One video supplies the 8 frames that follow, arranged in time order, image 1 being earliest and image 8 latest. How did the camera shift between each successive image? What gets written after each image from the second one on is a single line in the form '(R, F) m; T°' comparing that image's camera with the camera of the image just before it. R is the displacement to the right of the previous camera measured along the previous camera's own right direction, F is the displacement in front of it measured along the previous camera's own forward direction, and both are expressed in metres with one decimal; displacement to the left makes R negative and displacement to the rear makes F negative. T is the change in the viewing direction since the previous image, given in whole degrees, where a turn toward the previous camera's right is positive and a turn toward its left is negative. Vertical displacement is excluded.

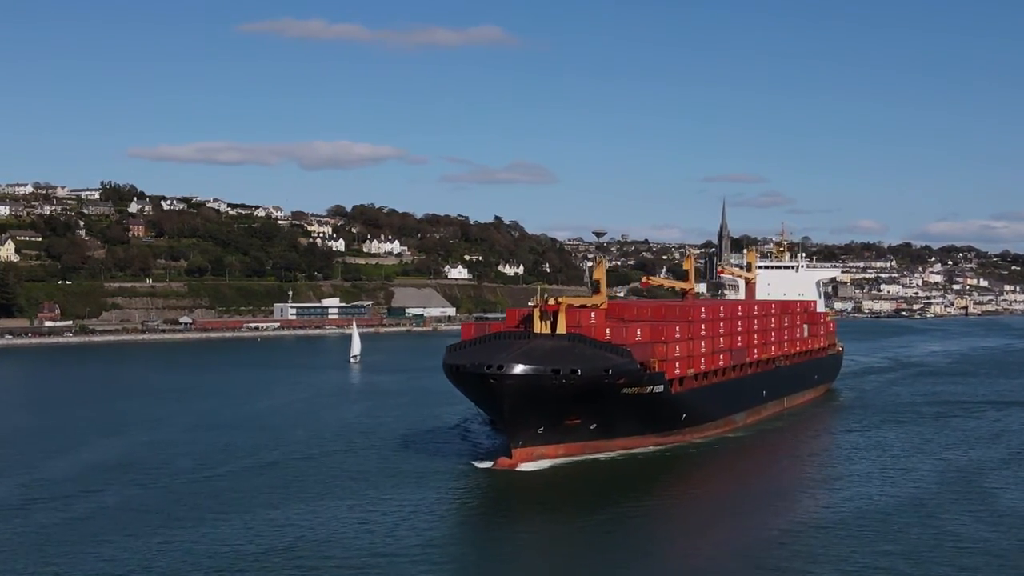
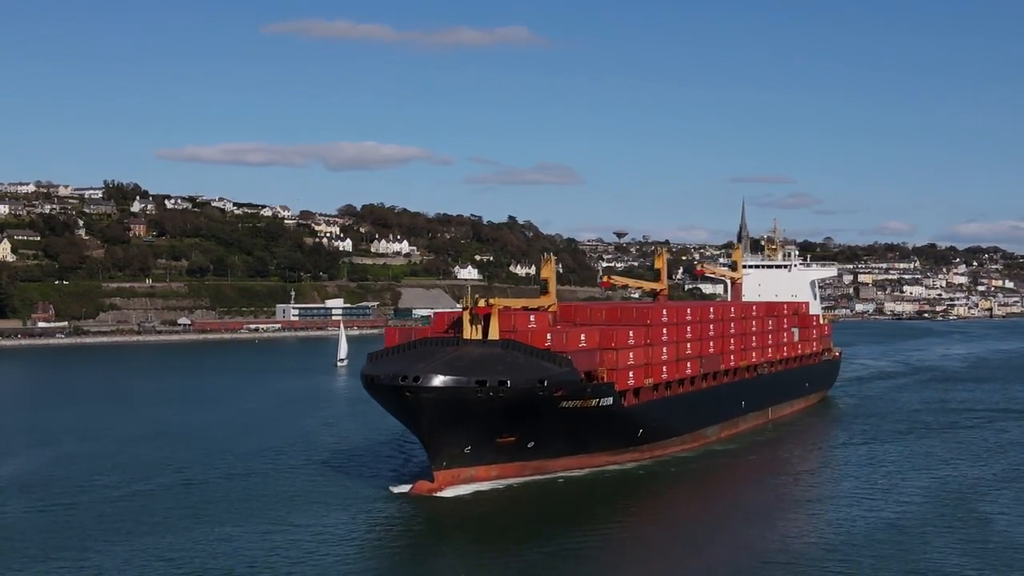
(+1.3, +2.9) m; -1°
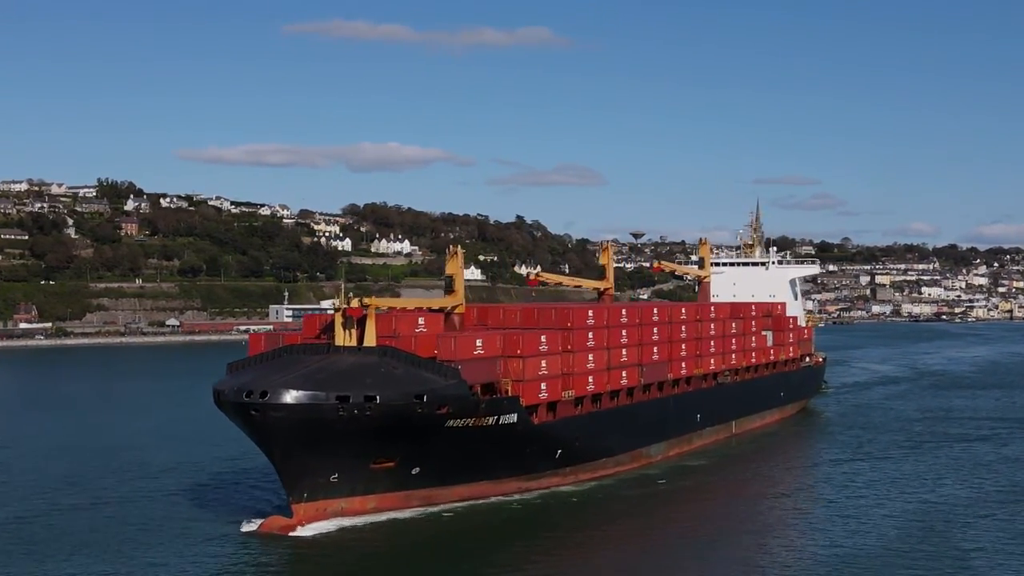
(+1.6, +3.4) m; -1°
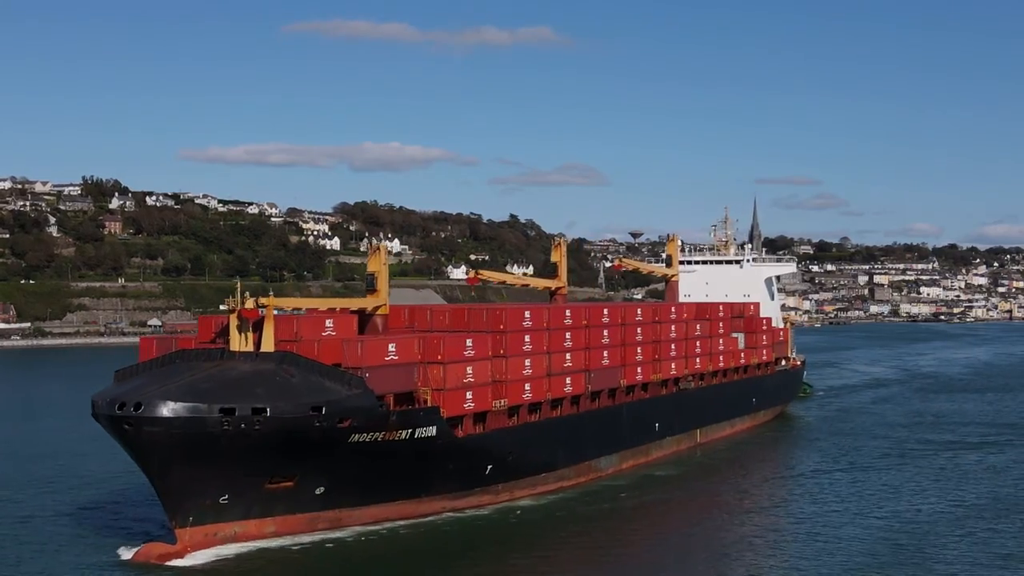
(+0.9, +1.9) m; 0°
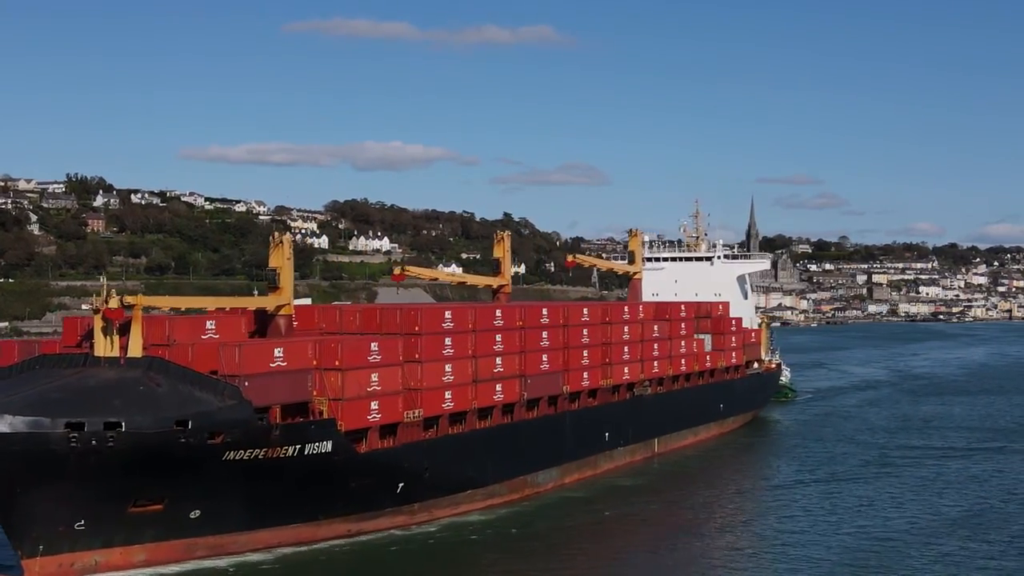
(+0.9, +1.9) m; 0°
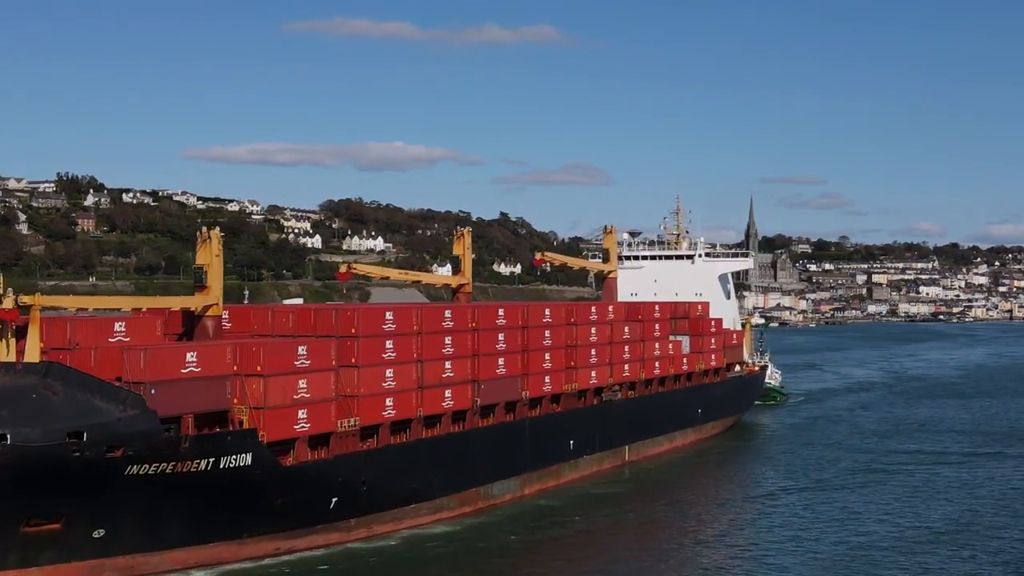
(+0.6, +1.2) m; 0°
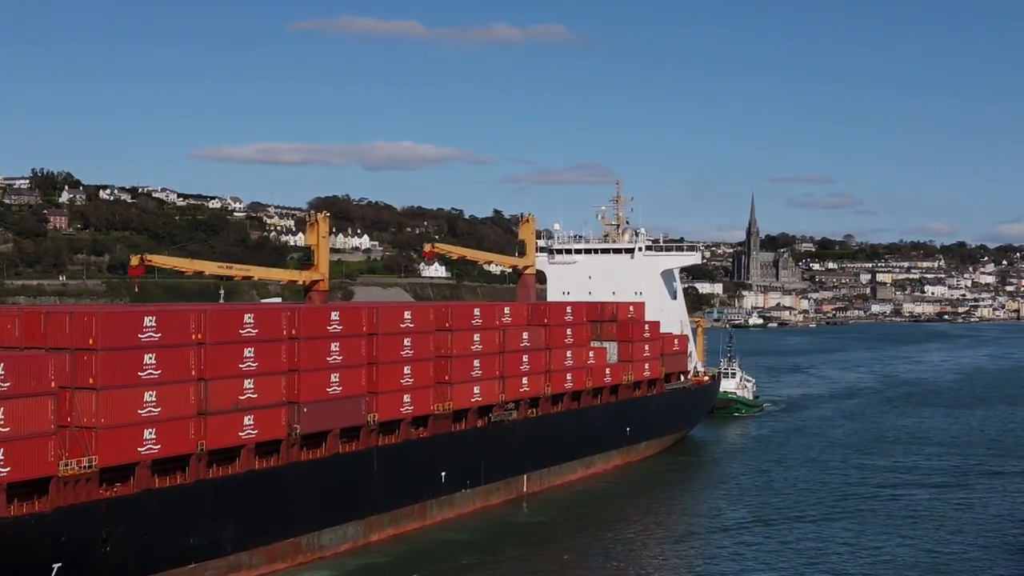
(+1.6, +3.8) m; 0°
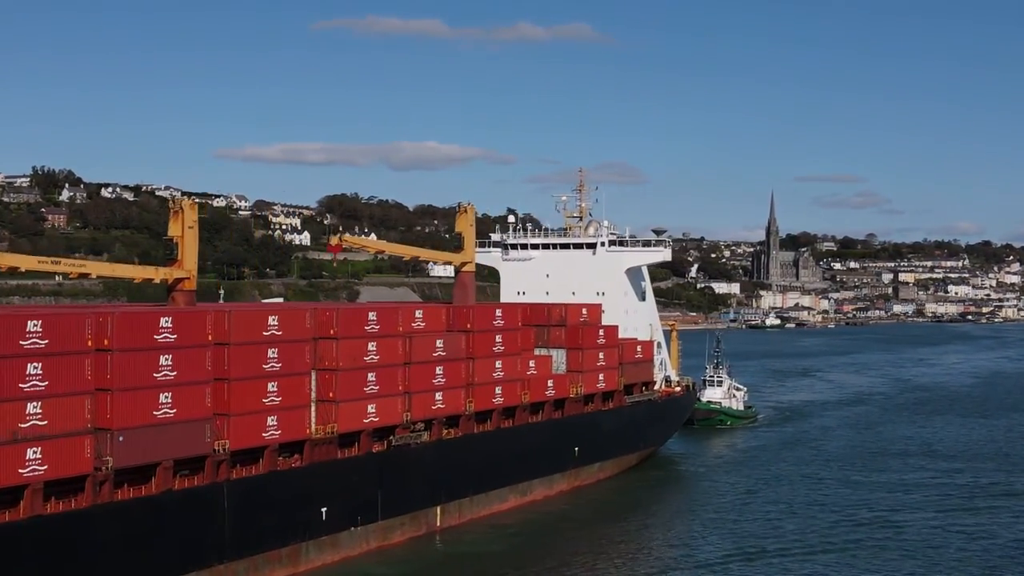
(+1.2, +2.8) m; -1°
